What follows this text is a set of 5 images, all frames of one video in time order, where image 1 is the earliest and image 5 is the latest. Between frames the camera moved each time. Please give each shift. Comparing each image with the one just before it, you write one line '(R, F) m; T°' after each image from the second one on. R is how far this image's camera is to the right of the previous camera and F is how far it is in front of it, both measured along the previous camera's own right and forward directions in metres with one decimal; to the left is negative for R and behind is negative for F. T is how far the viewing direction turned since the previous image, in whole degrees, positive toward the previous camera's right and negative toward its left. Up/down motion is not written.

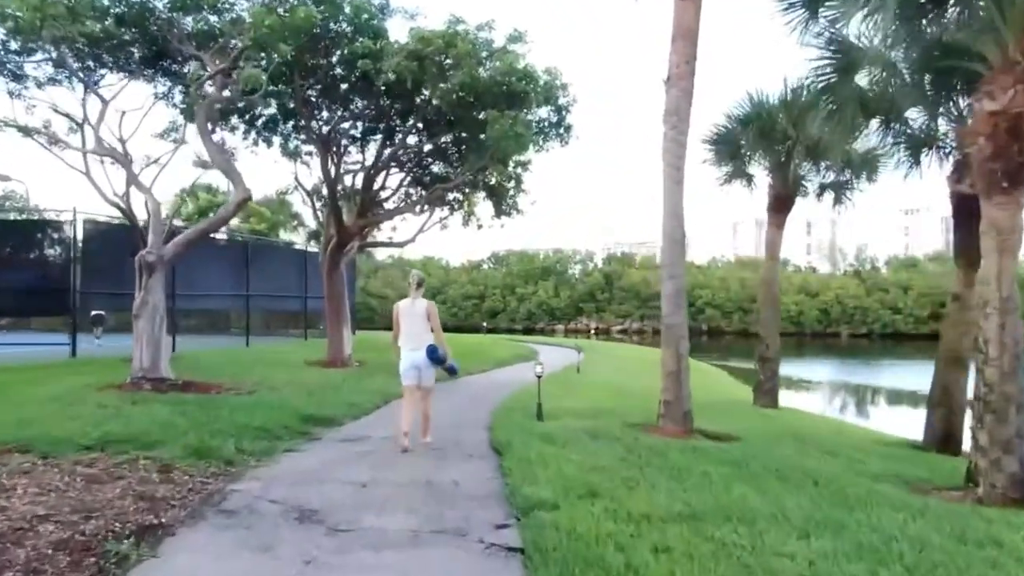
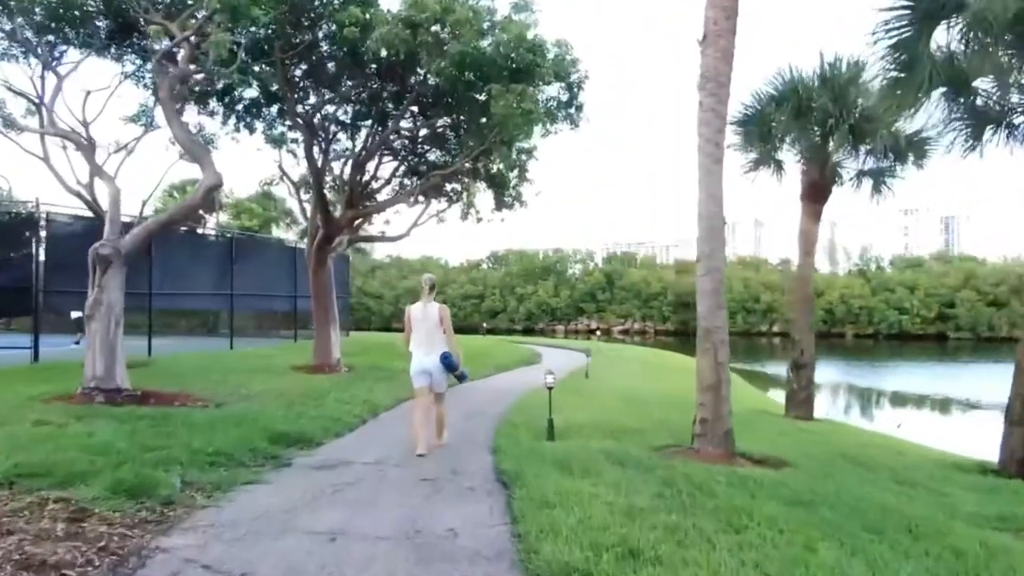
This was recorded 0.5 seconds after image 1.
(-0.1, +1.2) m; 0°
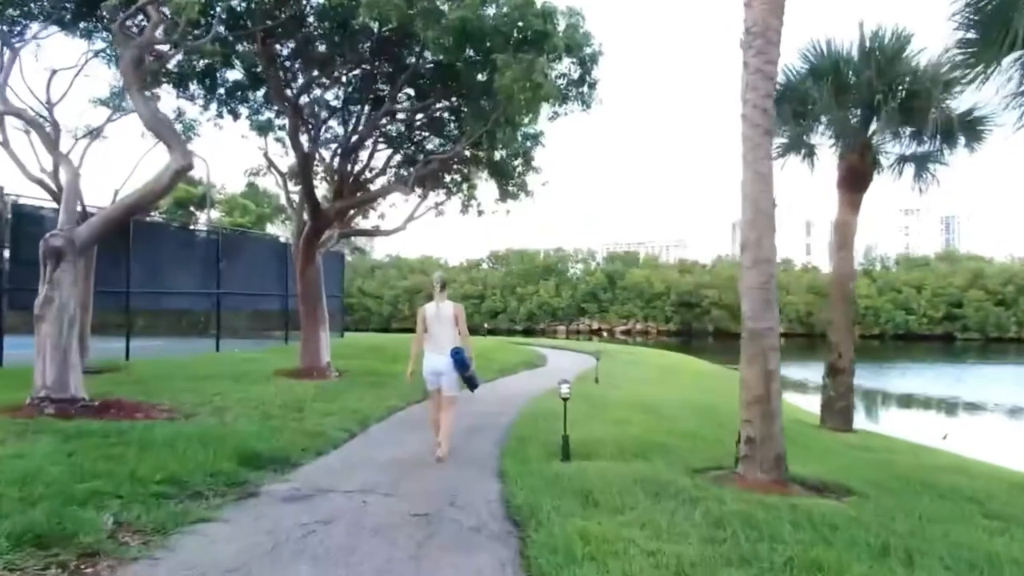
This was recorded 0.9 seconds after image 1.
(-0.1, +1.0) m; 0°
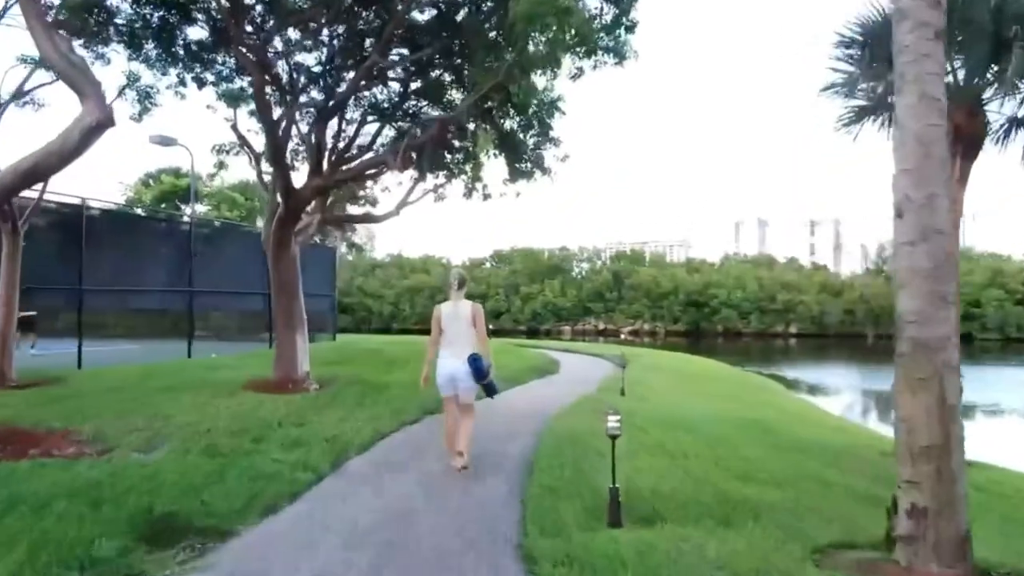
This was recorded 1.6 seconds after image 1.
(-0.1, +1.9) m; 0°
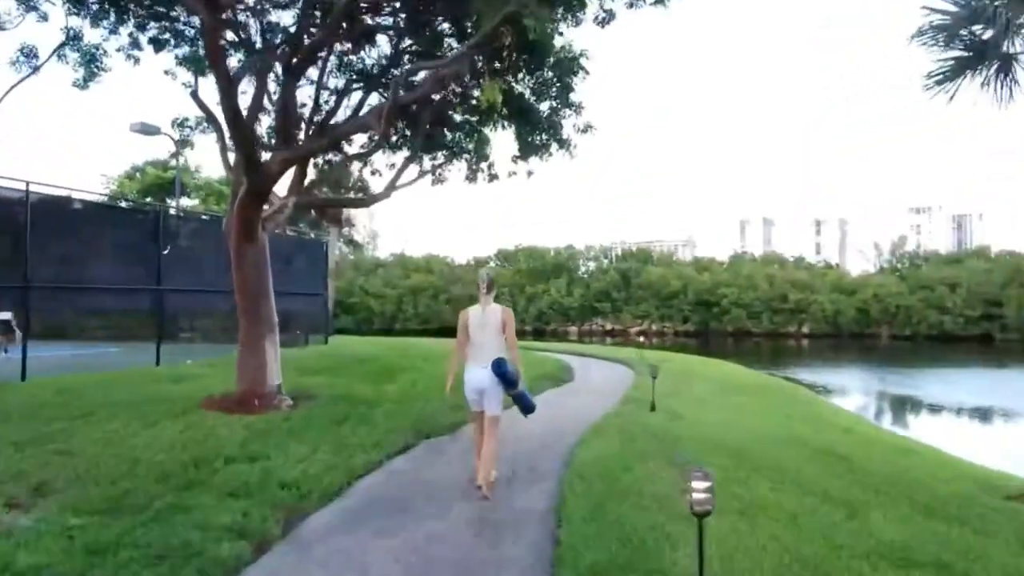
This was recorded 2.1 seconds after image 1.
(-0.1, +1.7) m; 0°
